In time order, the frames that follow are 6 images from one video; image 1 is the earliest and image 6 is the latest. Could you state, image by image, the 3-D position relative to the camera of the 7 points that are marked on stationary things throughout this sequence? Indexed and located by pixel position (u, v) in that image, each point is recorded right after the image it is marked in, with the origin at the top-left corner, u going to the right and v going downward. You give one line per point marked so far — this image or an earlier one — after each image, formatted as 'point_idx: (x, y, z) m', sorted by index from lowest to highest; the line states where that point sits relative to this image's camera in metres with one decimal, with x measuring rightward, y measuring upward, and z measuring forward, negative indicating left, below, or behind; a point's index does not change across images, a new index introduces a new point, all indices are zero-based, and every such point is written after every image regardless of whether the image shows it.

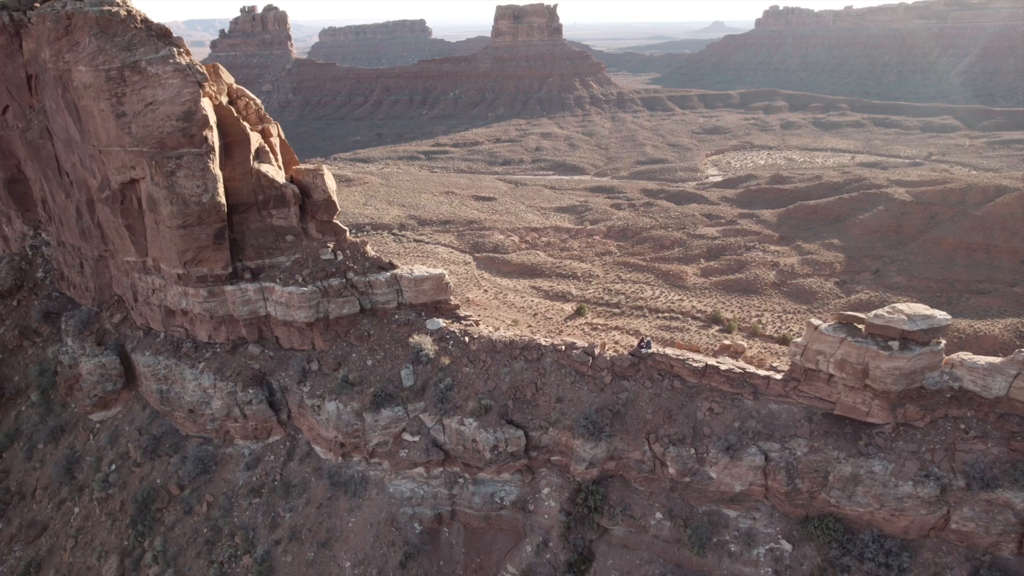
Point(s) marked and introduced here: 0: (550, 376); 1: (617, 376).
0: (+0.7, -1.7, +12.8) m
1: (+2.0, -1.7, +12.6) m
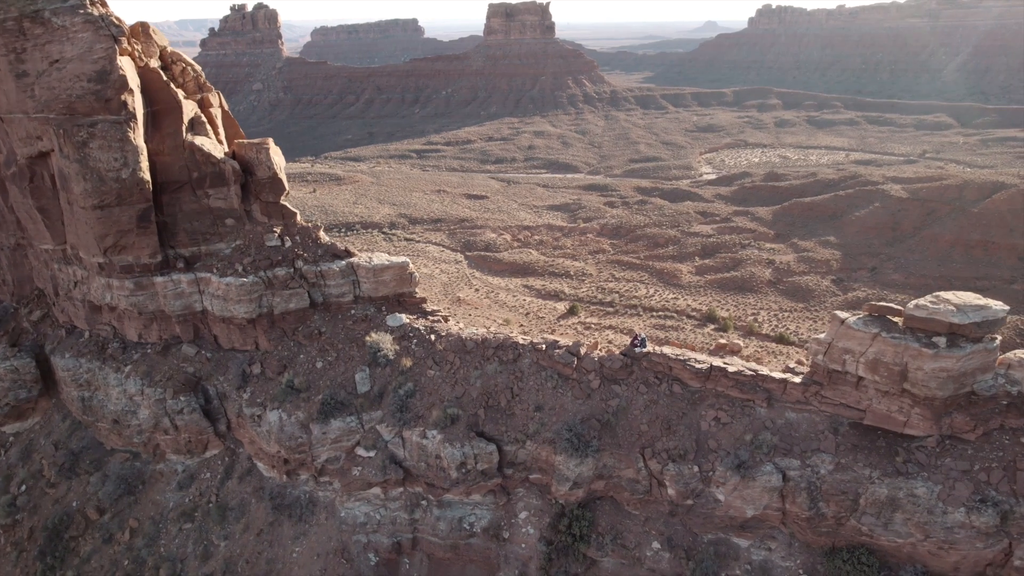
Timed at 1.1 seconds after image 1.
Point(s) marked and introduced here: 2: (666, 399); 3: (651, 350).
0: (+0.3, -1.5, +11.0) m
1: (+1.5, -1.5, +10.8) m
2: (+2.4, -1.7, +10.4) m
3: (+2.2, -1.0, +10.8) m
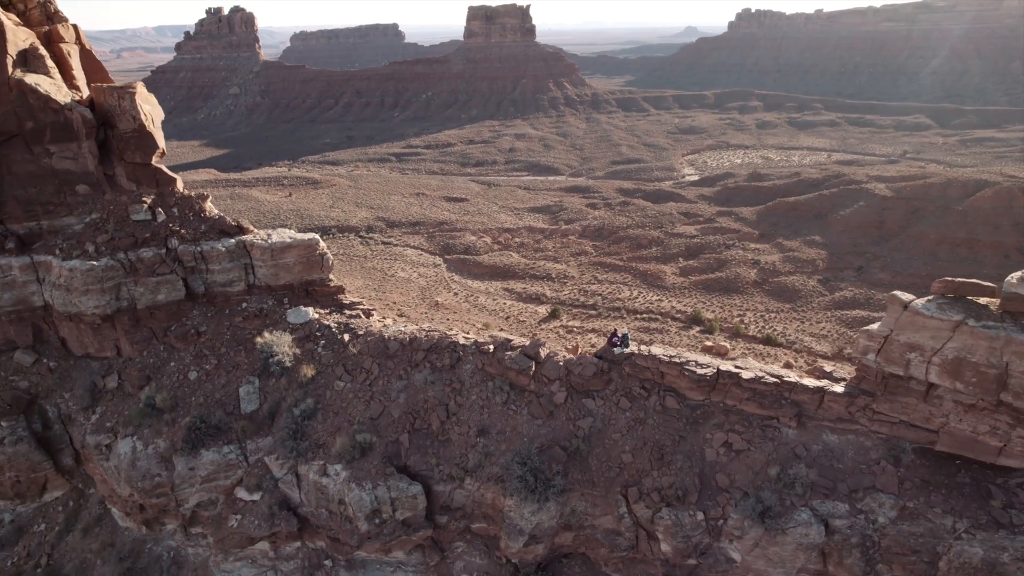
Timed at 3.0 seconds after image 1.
0: (-0.5, -1.3, +8.1) m
1: (+0.7, -1.2, +7.9) m
2: (+1.6, -1.5, +7.6) m
3: (+1.5, -0.8, +8.0) m
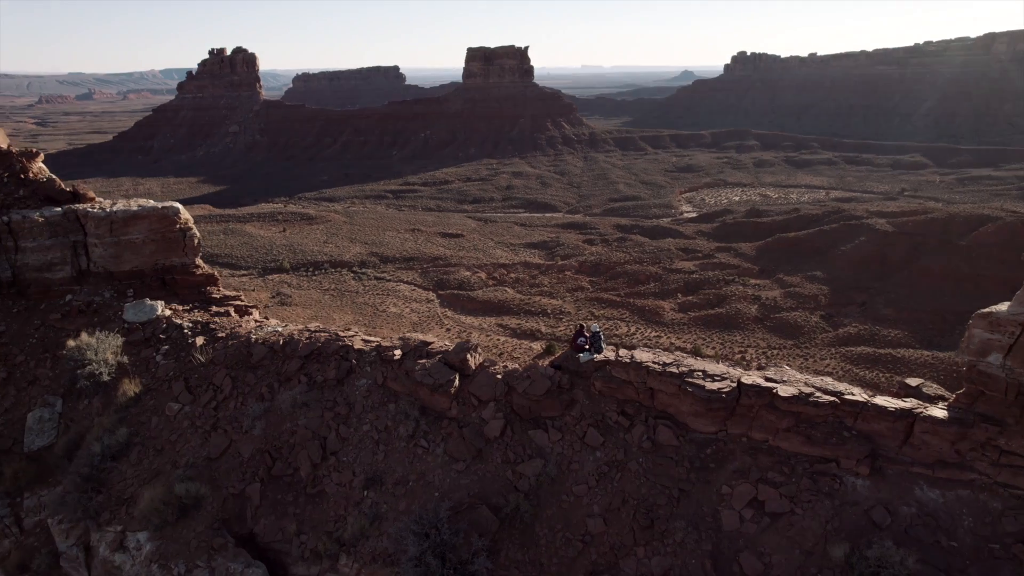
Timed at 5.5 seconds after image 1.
0: (-1.2, -1.1, +5.3) m
1: (0.0, -1.0, +5.2) m
2: (+0.9, -1.2, +4.8) m
3: (+0.8, -0.5, +5.3) m
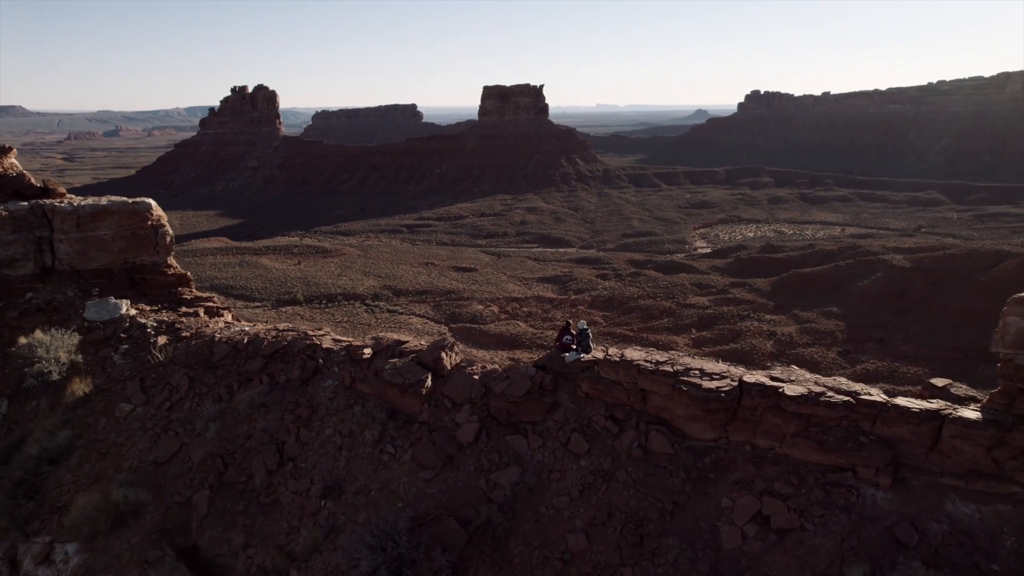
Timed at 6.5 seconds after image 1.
0: (-1.4, -1.0, +4.9) m
1: (-0.1, -0.9, +4.6) m
2: (+0.8, -1.1, +4.2) m
3: (+0.6, -0.5, +4.8) m
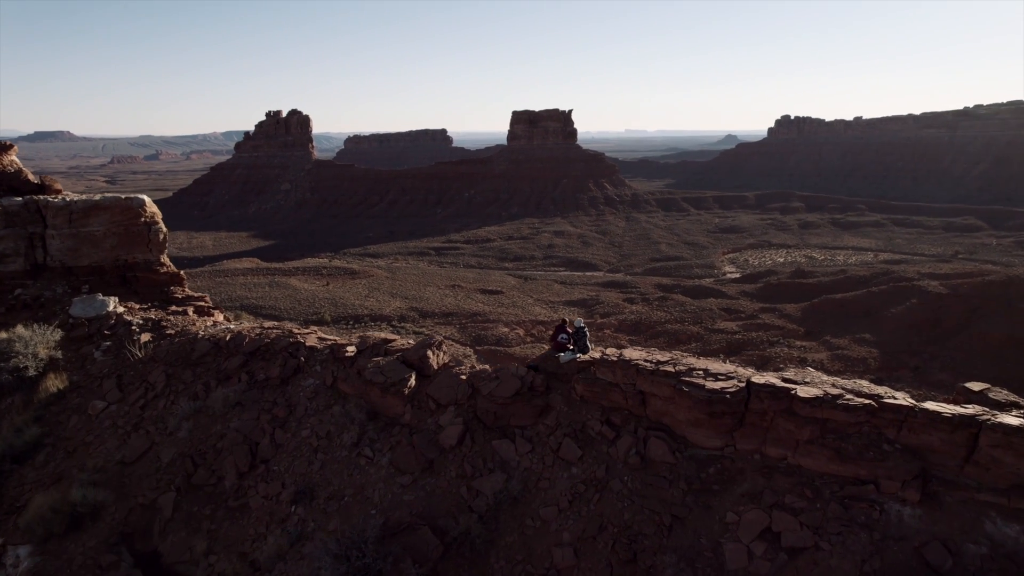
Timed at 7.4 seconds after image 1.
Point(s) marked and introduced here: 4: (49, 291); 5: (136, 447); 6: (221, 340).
0: (-1.4, -0.9, +4.5) m
1: (-0.2, -0.9, +4.3) m
2: (+0.7, -1.1, +3.8) m
3: (+0.5, -0.5, +4.4) m
4: (-4.3, 0.0, +6.3) m
5: (-2.6, -1.1, +4.6) m
6: (-2.2, -0.4, +5.3) m
